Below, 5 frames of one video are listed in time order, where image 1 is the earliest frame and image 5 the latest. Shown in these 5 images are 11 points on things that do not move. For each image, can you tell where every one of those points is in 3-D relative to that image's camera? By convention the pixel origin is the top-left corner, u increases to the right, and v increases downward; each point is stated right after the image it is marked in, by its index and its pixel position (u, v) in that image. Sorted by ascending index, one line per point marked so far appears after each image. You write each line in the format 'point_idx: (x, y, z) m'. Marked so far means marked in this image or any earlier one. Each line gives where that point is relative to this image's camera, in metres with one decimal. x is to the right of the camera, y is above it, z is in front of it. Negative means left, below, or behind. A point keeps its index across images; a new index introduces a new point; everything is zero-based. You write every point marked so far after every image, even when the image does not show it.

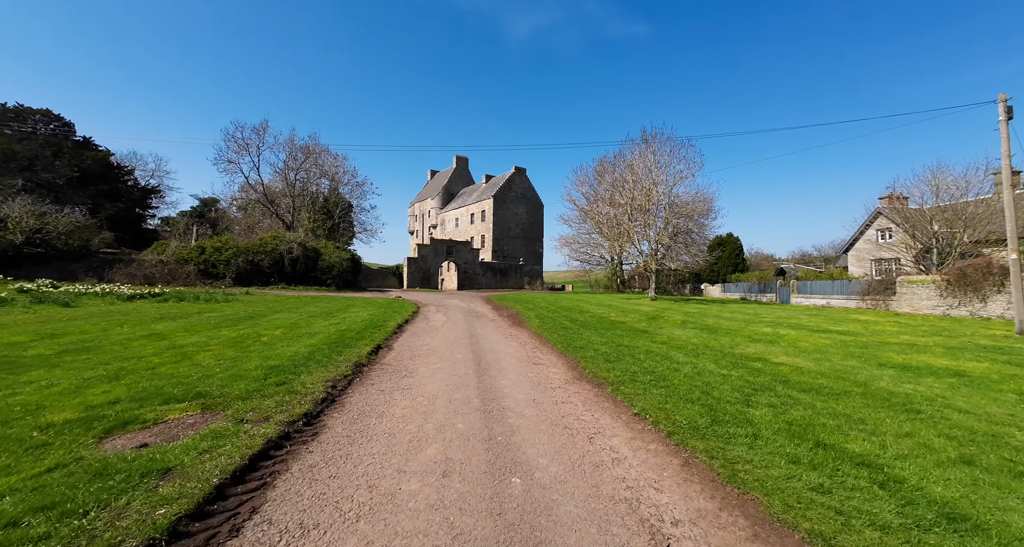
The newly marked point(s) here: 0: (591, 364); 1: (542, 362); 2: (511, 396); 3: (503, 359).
0: (+1.4, -1.6, +7.7) m
1: (+0.6, -1.7, +8.3) m
2: (0.0, -1.7, +6.0) m
3: (-0.2, -1.7, +8.6) m
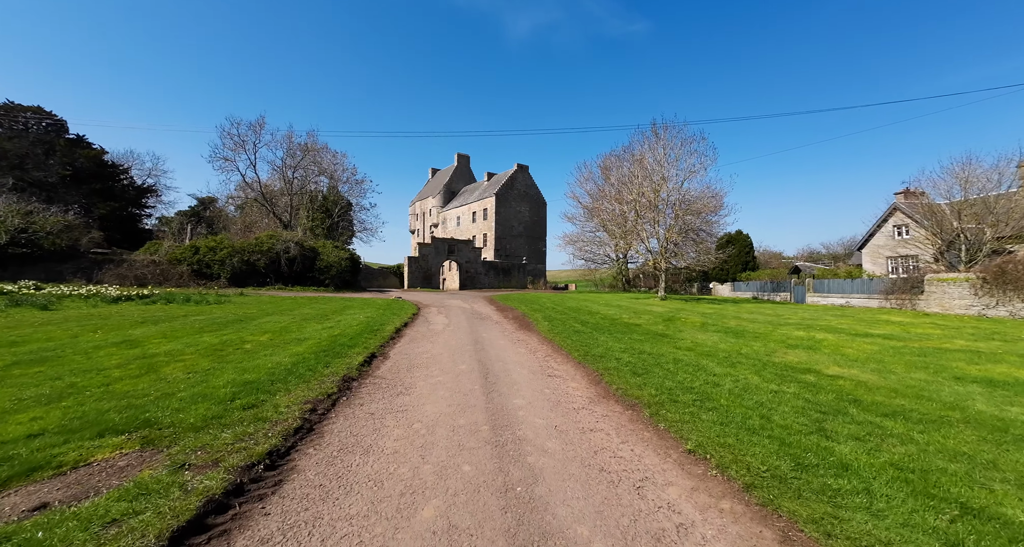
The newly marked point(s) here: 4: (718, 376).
0: (+1.6, -1.6, +6.6) m
1: (+0.8, -1.7, +7.2) m
2: (+0.2, -1.7, +4.9) m
3: (0.0, -1.7, +7.5) m
4: (+3.2, -1.6, +6.9) m
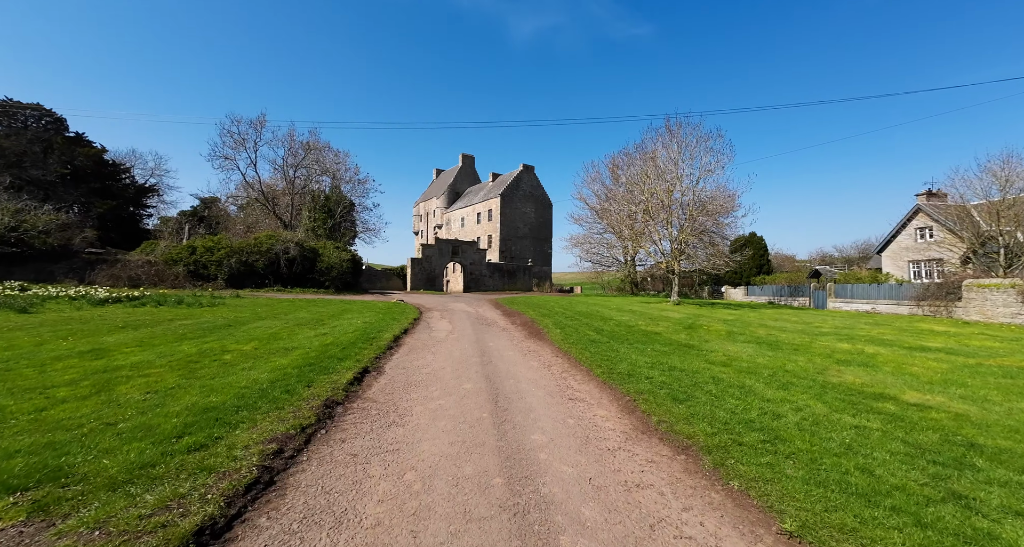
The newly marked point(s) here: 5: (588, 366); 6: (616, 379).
0: (+1.8, -1.7, +5.5) m
1: (+1.0, -1.8, +6.1) m
2: (+0.4, -1.8, +3.8) m
3: (+0.2, -1.8, +6.4) m
4: (+3.4, -1.7, +5.7) m
5: (+1.4, -1.7, +8.1) m
6: (+1.7, -1.7, +7.1) m
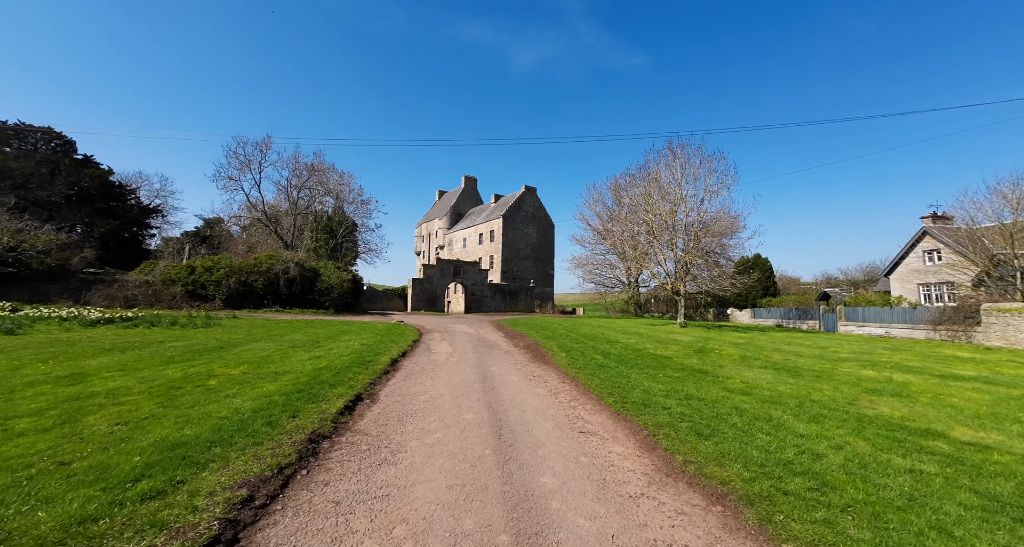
0: (+1.8, -1.9, +4.9) m
1: (+1.0, -2.0, +5.5) m
2: (+0.4, -1.9, +3.2) m
3: (+0.3, -2.0, +5.8) m
4: (+3.5, -2.0, +5.1) m
5: (+1.5, -2.1, +7.5) m
6: (+1.8, -2.0, +6.5) m
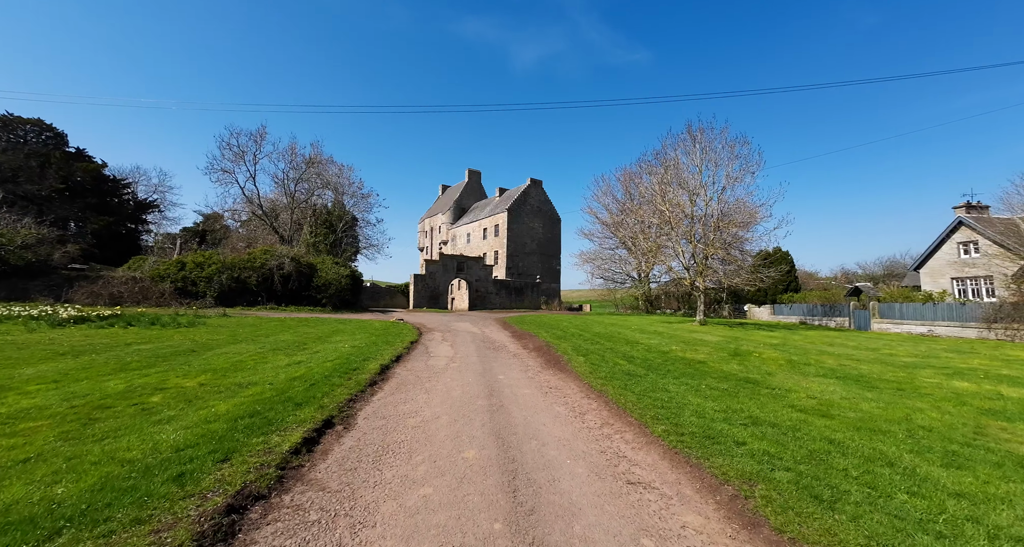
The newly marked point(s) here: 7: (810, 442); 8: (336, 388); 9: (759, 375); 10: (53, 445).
0: (+2.0, -1.8, +3.2) m
1: (+1.2, -1.9, +3.8) m
2: (+0.6, -1.8, +1.5) m
3: (+0.5, -1.9, +4.1) m
4: (+3.7, -1.8, +3.4) m
5: (+1.7, -1.9, +5.8) m
6: (+1.9, -1.9, +4.8) m
7: (+3.4, -1.9, +5.0) m
8: (-3.0, -2.0, +7.5) m
9: (+5.3, -2.2, +9.4) m
10: (-5.0, -1.9, +4.8) m
